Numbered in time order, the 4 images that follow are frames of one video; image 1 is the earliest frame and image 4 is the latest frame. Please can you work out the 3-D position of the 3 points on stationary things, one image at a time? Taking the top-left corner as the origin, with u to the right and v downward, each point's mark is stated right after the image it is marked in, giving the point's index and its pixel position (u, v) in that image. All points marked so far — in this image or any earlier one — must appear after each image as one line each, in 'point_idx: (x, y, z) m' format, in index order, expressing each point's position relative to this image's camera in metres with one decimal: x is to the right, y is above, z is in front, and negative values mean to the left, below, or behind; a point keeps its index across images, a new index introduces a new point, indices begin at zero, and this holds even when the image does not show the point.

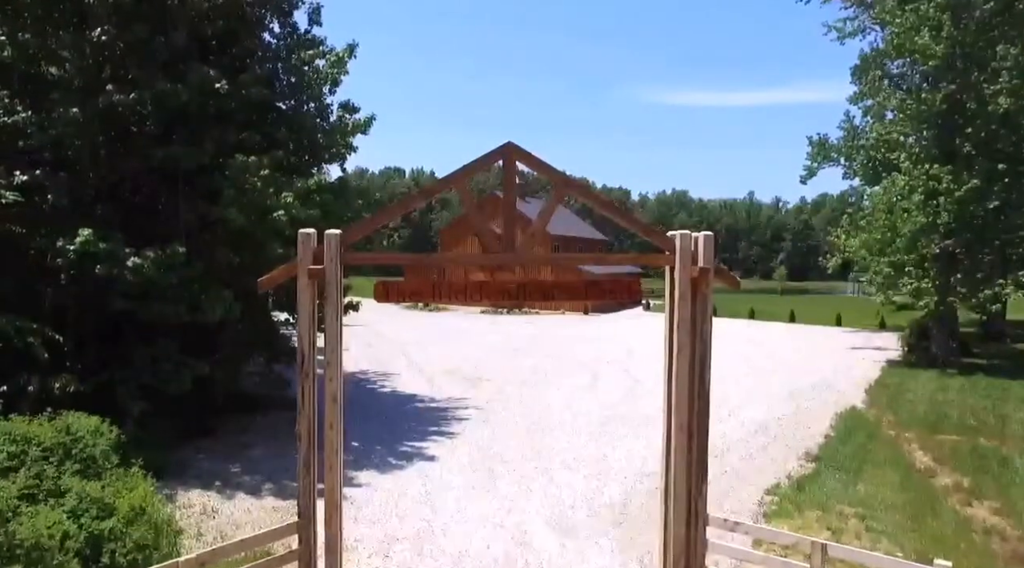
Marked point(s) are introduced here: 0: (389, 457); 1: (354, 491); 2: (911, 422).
0: (-1.8, -2.5, +11.6) m
1: (-2.0, -2.6, +9.9) m
2: (+7.2, -2.5, +14.5) m
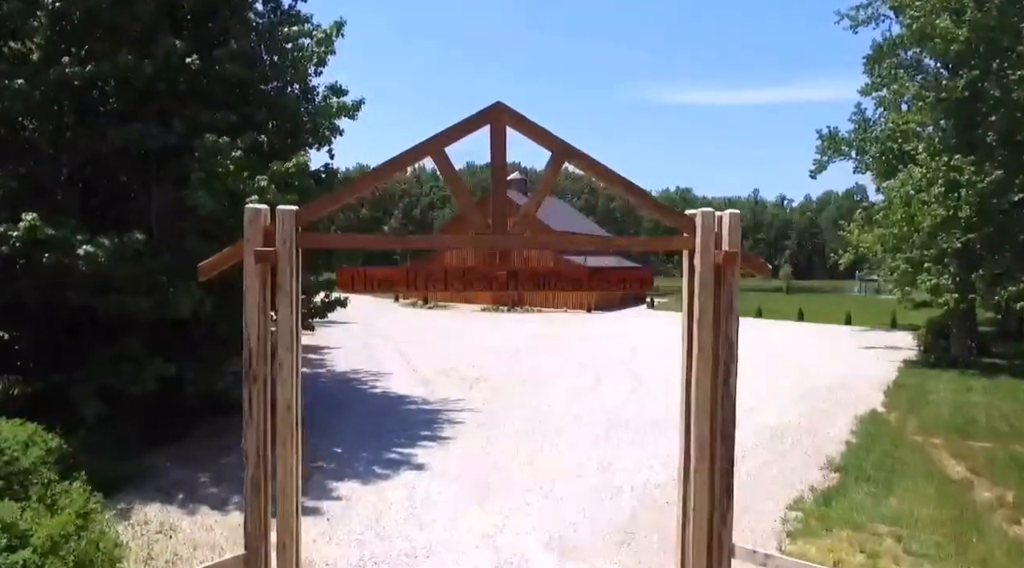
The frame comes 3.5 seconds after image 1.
0: (-1.8, -2.4, +10.7) m
1: (-2.0, -2.5, +9.0) m
2: (+7.2, -2.4, +13.5) m
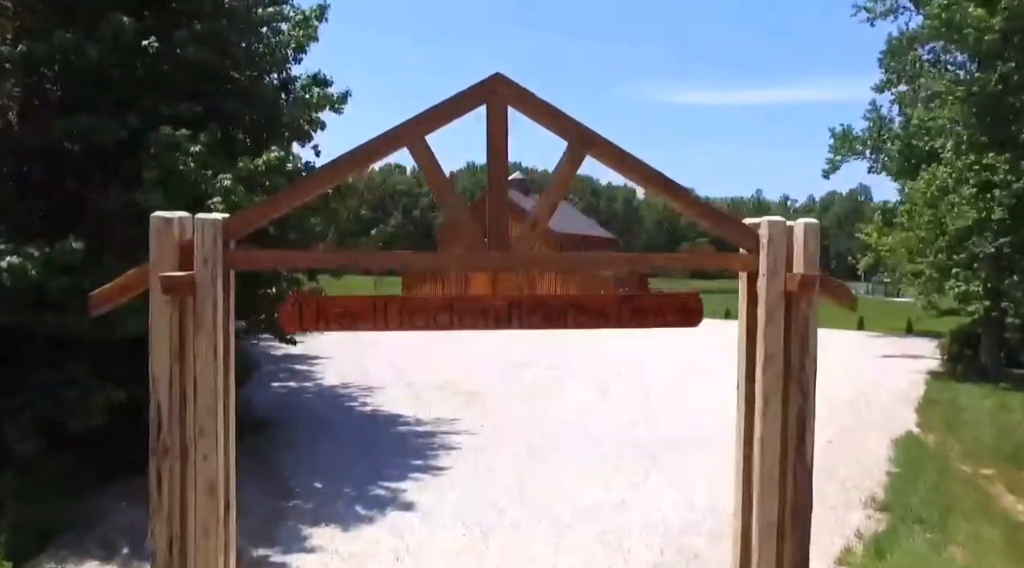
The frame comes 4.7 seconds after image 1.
0: (-1.8, -2.6, +9.4) m
1: (-2.0, -2.6, +7.7) m
2: (+7.2, -2.6, +12.2) m
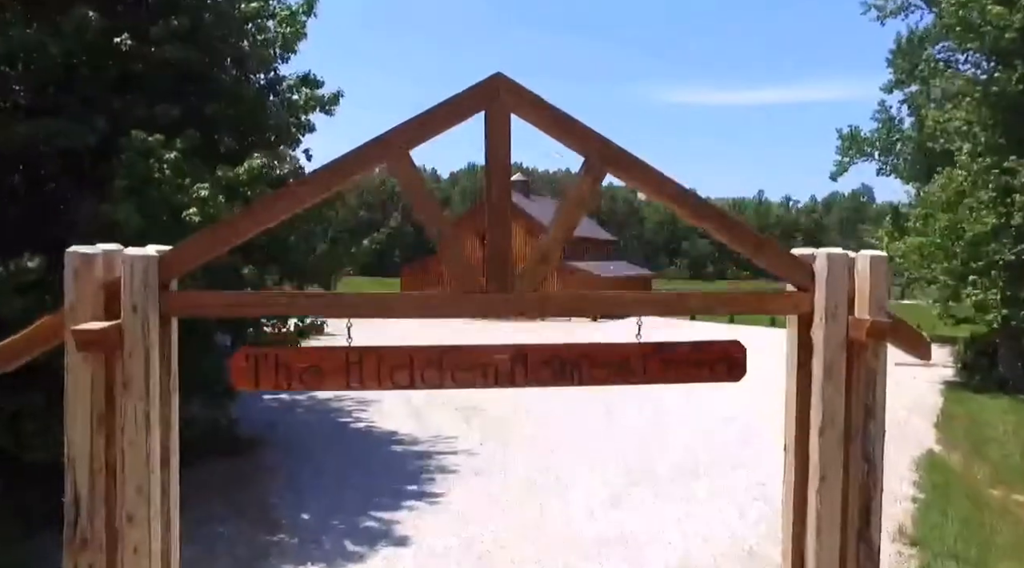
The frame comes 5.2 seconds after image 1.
0: (-1.8, -2.8, +8.7) m
1: (-2.0, -2.8, +7.0) m
2: (+7.2, -2.8, +11.5) m
